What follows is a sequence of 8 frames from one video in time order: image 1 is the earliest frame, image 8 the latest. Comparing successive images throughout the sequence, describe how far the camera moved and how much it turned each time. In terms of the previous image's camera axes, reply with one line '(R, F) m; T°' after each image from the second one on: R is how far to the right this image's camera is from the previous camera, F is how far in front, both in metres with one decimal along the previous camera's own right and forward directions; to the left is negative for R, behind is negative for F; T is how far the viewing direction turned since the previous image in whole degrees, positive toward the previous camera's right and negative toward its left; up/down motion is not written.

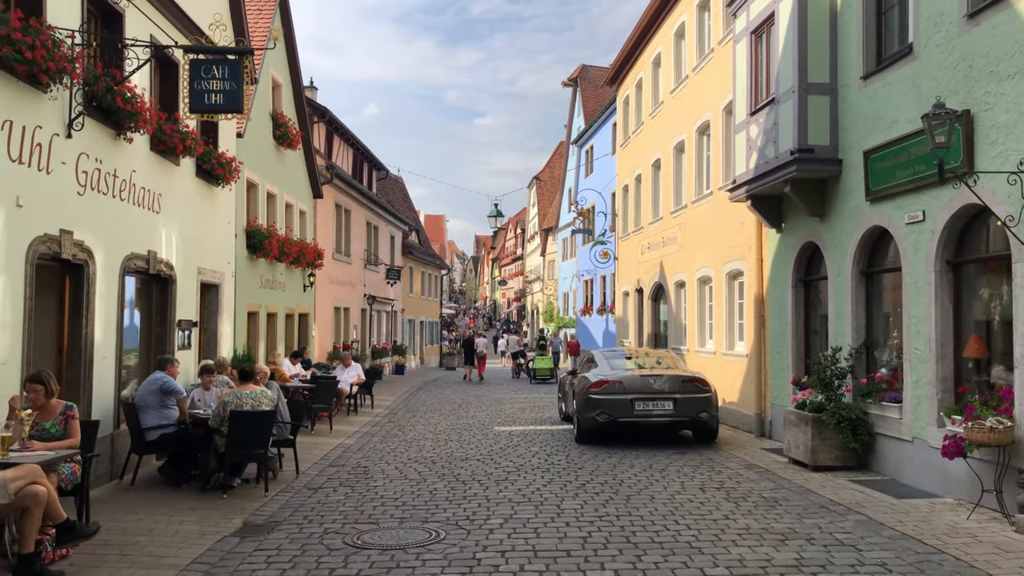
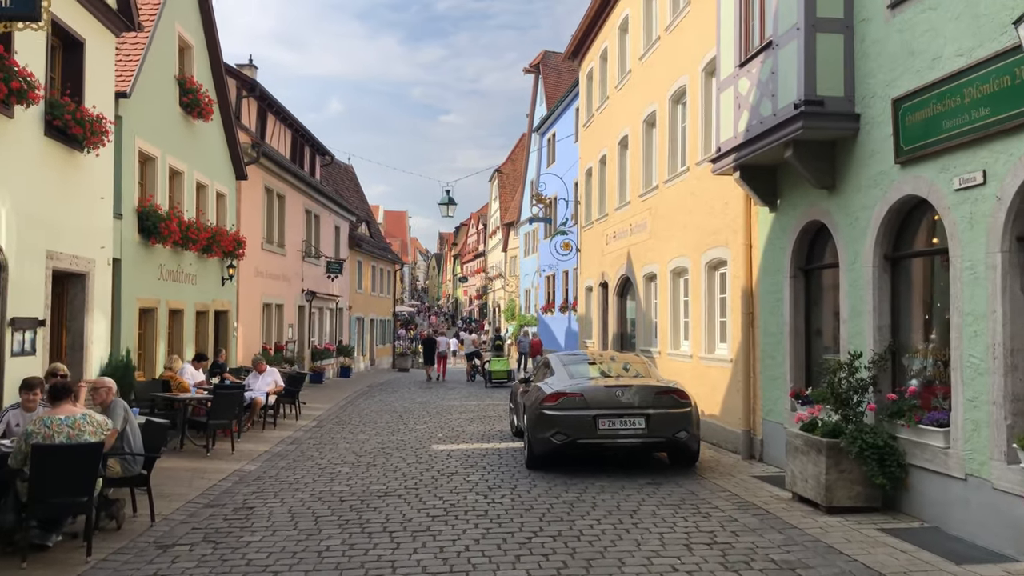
(+0.3, +2.3) m; +2°
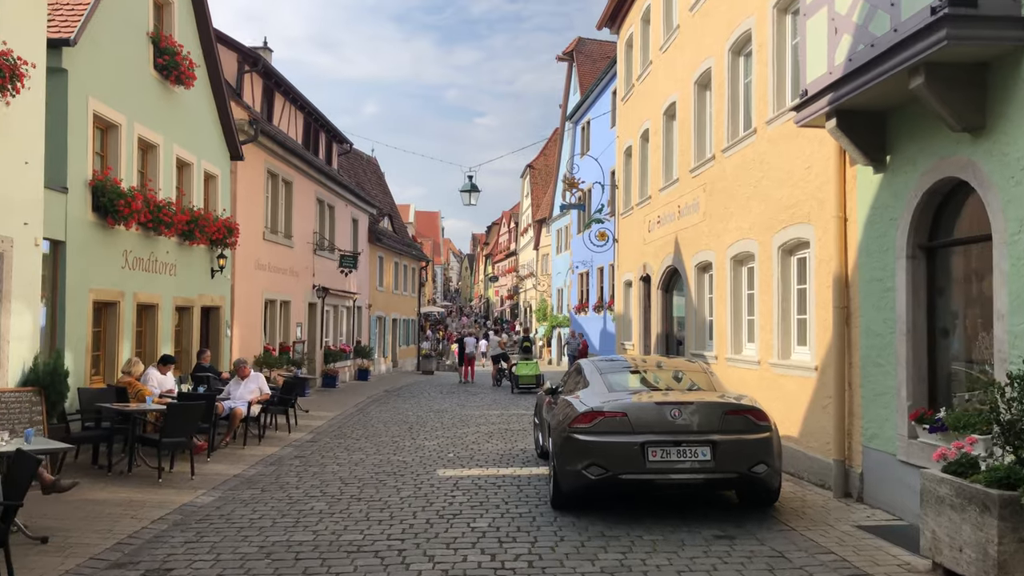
(+0.1, +2.3) m; -2°
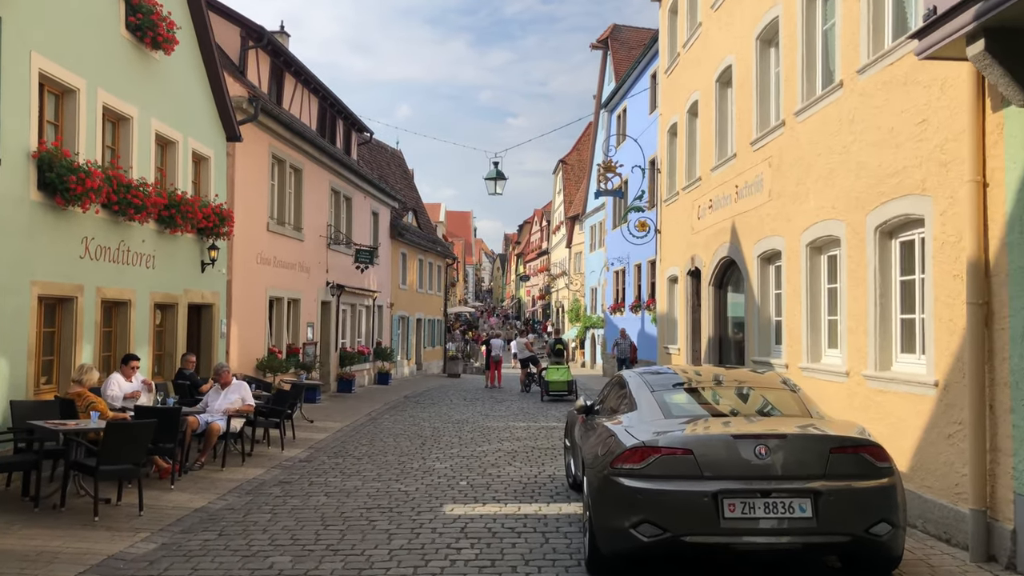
(+0.1, +2.0) m; -2°
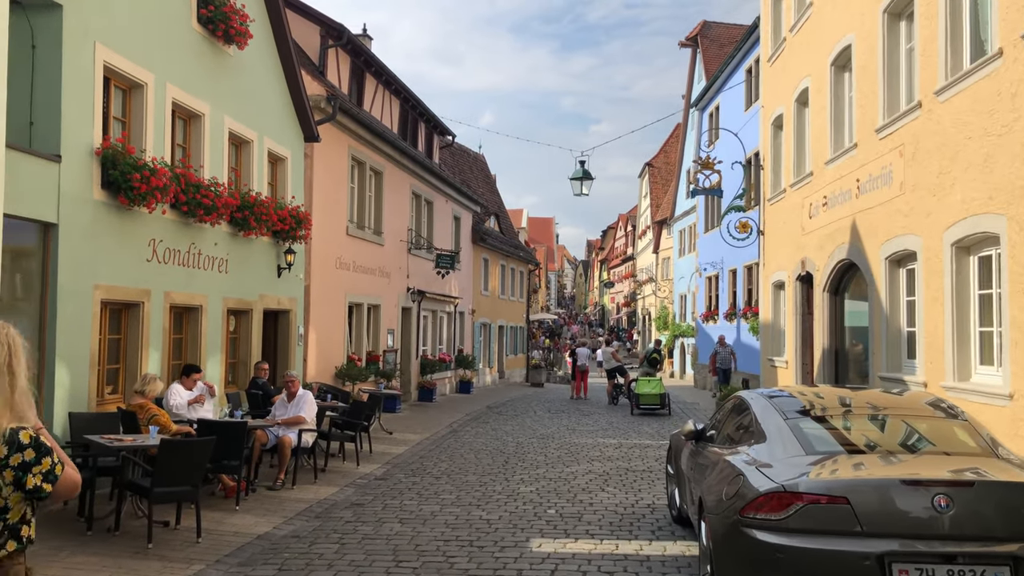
(-0.1, +0.9) m; -6°
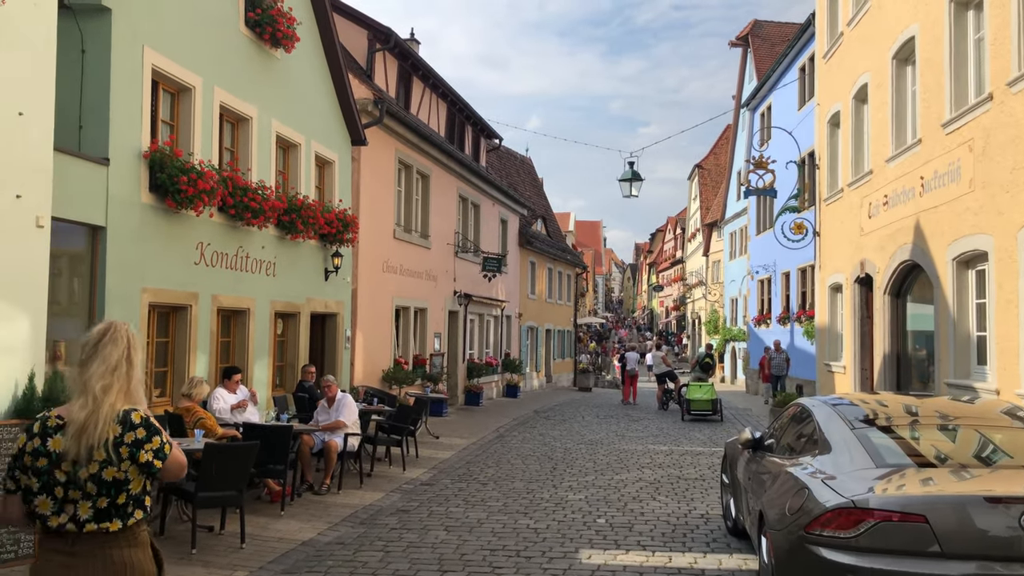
(0.0, +0.2) m; -3°
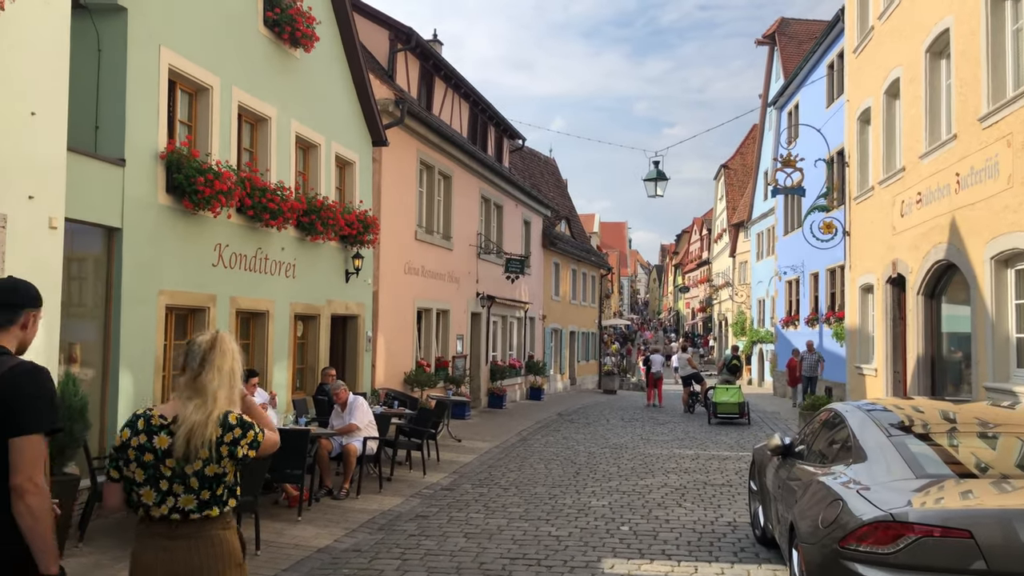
(0.0, +0.2) m; -2°
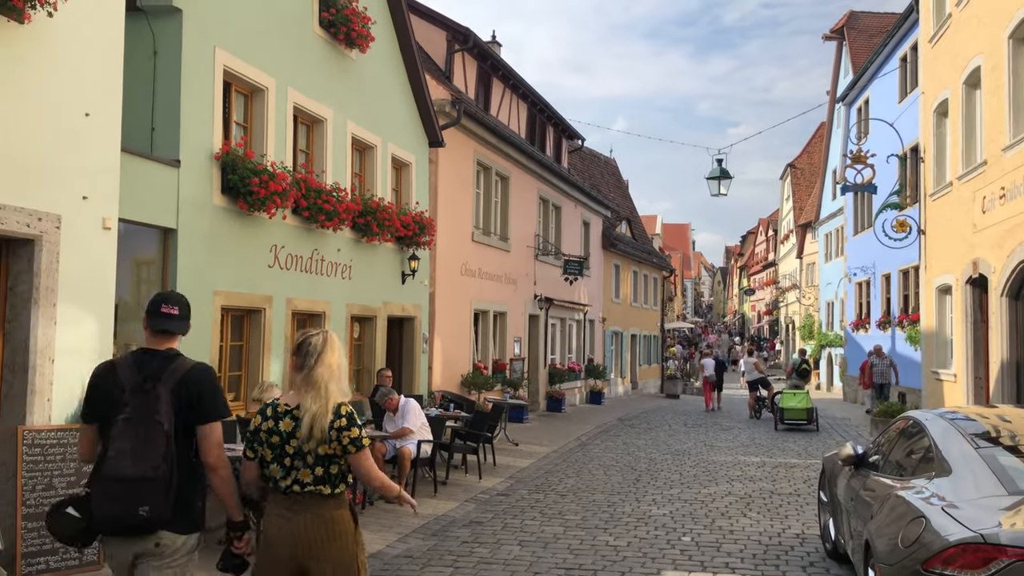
(+0.1, +0.2) m; -4°
